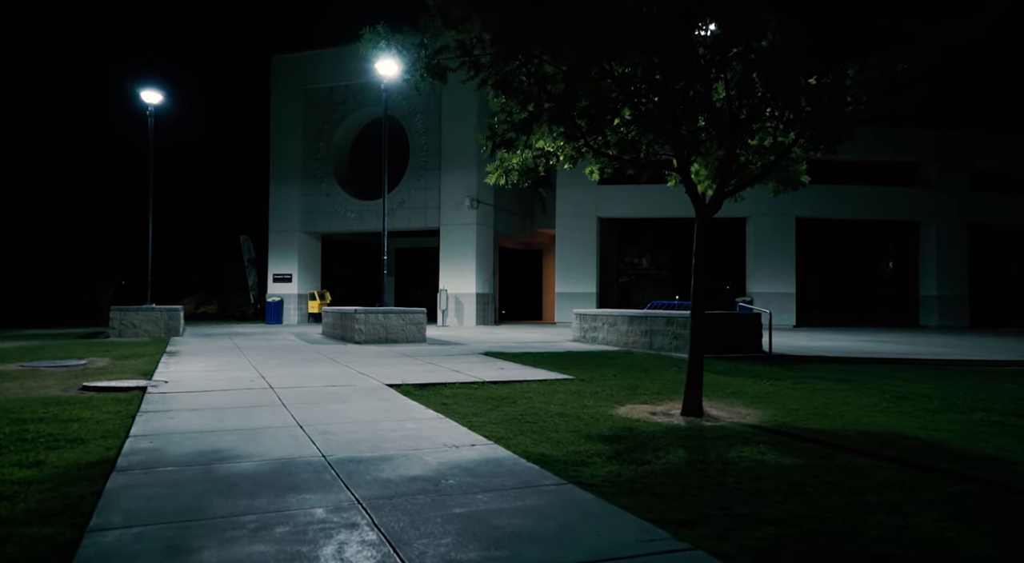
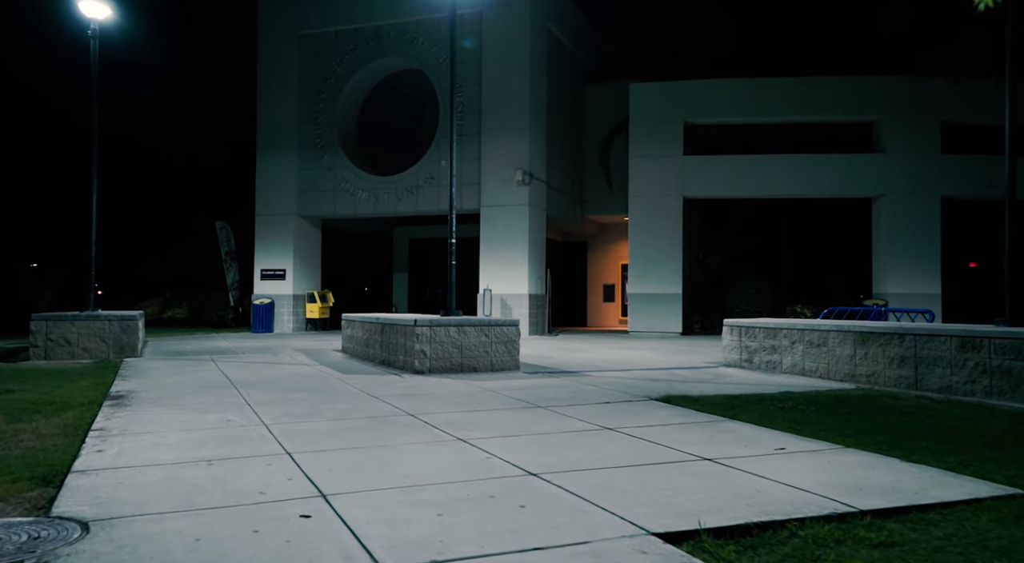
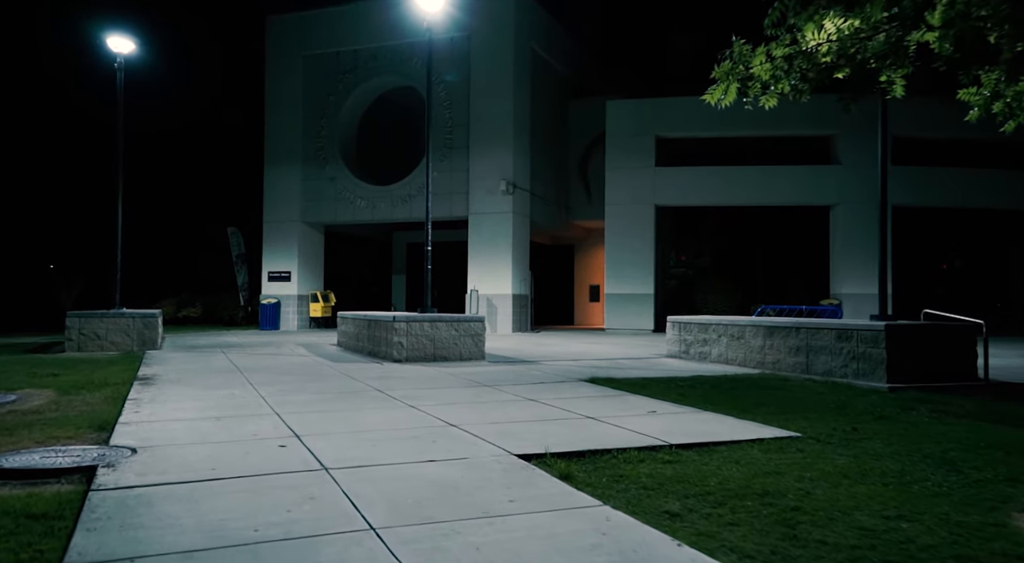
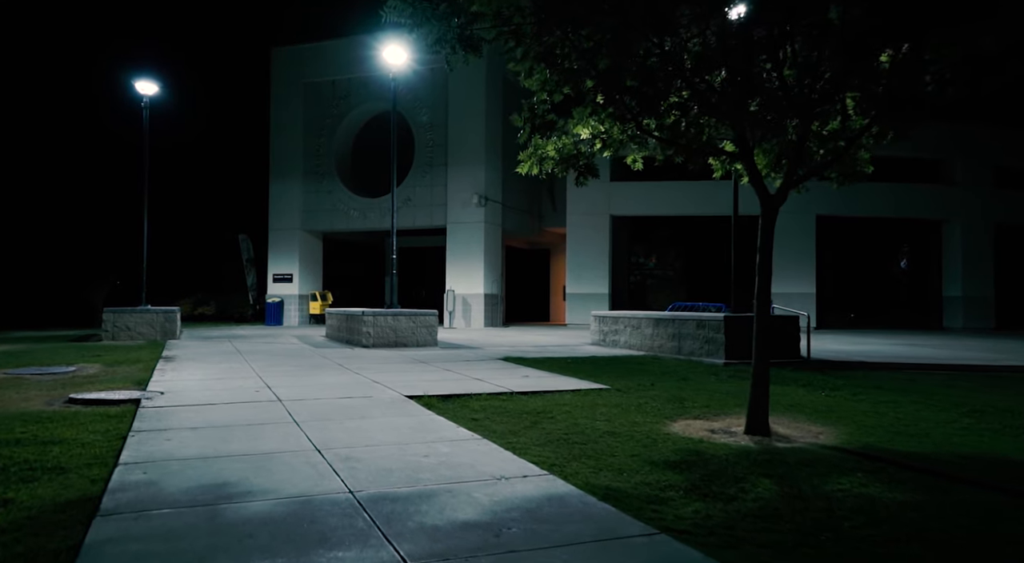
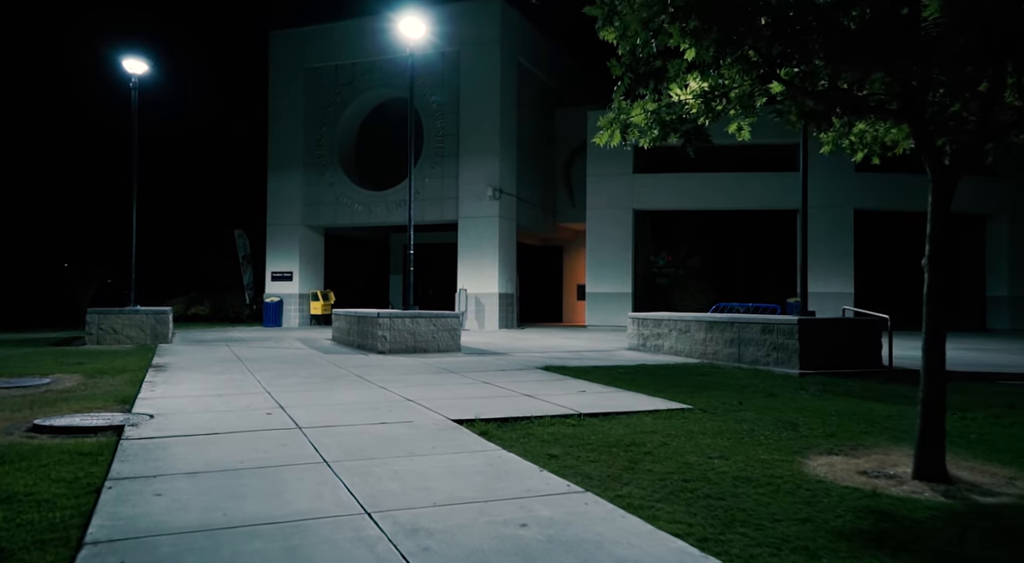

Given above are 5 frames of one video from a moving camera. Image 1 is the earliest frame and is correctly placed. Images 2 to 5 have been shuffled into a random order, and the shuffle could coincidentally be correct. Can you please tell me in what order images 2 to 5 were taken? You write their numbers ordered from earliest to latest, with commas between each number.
4, 5, 3, 2
